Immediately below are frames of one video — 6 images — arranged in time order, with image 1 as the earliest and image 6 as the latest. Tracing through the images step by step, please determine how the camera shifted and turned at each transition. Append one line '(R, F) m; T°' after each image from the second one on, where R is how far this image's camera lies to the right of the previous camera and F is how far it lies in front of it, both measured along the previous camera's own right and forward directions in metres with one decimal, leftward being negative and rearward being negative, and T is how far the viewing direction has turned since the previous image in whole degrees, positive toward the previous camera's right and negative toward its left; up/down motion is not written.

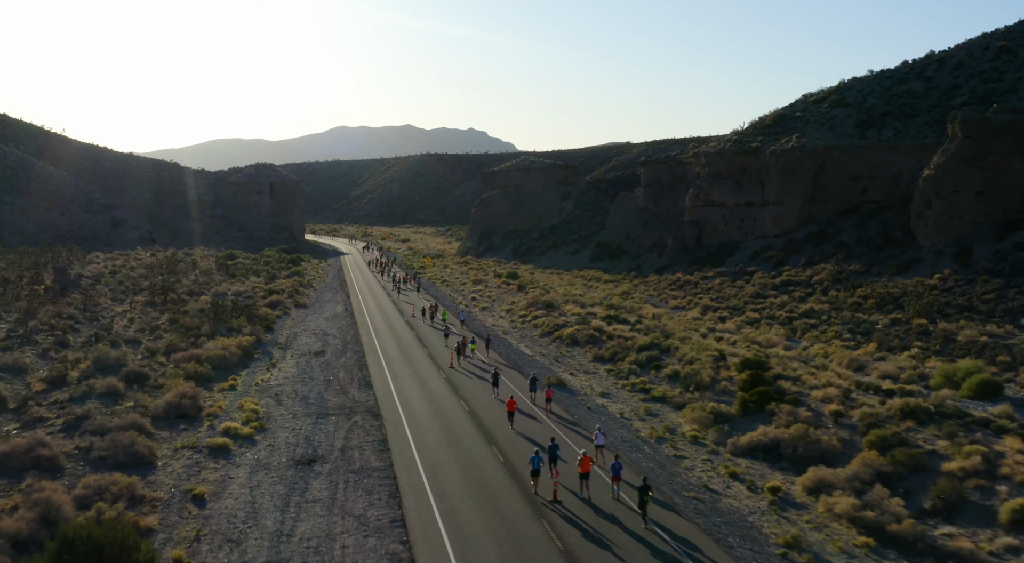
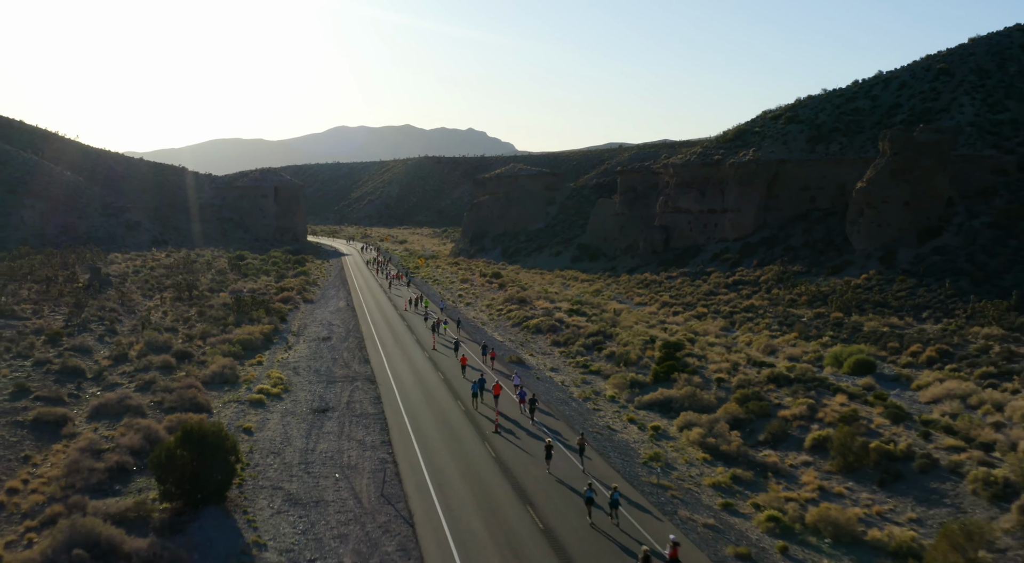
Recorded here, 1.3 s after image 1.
(+1.1, -5.3) m; 0°
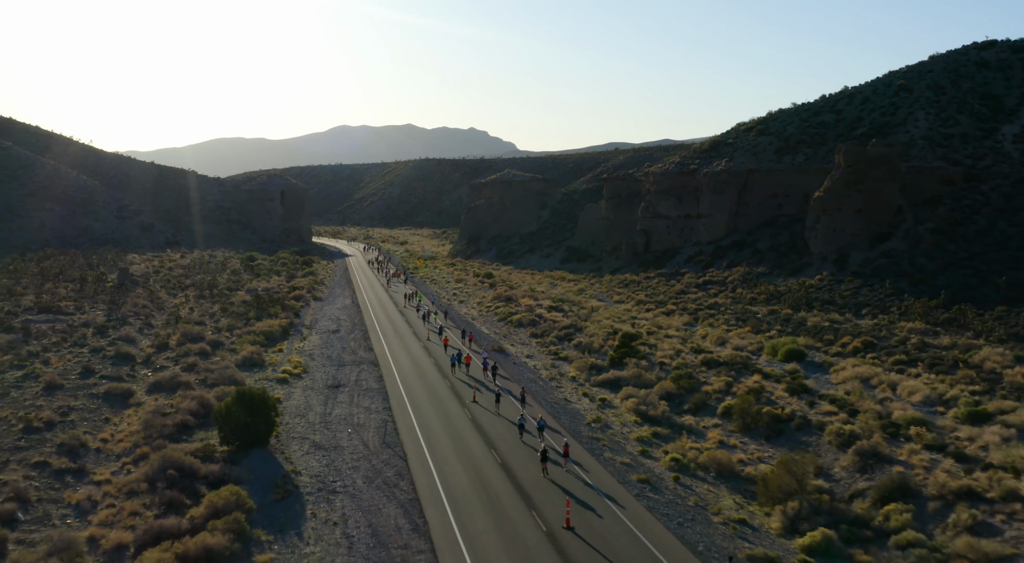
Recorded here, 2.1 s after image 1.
(+0.9, -4.6) m; 0°
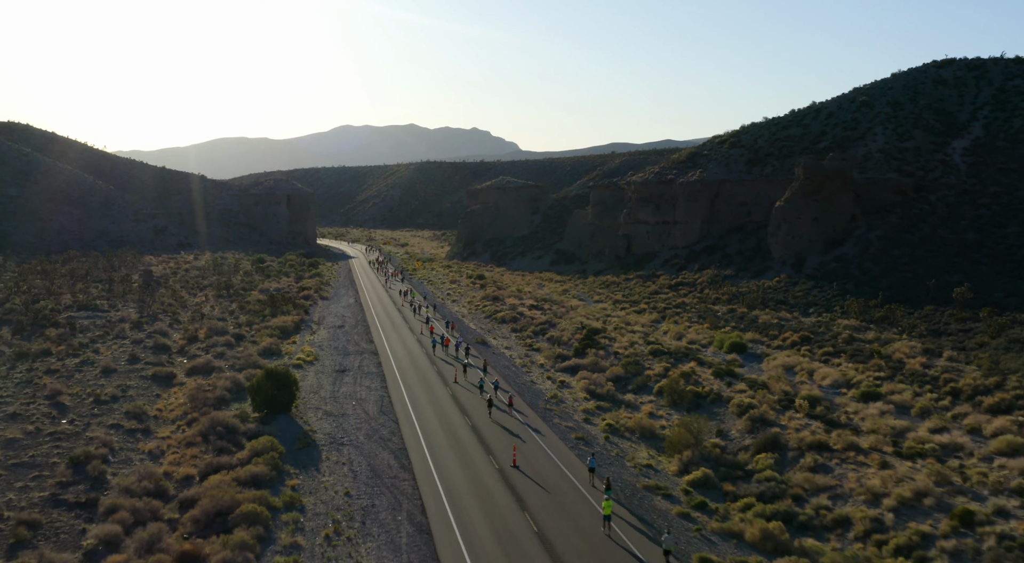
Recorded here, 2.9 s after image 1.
(+1.1, -5.0) m; 0°
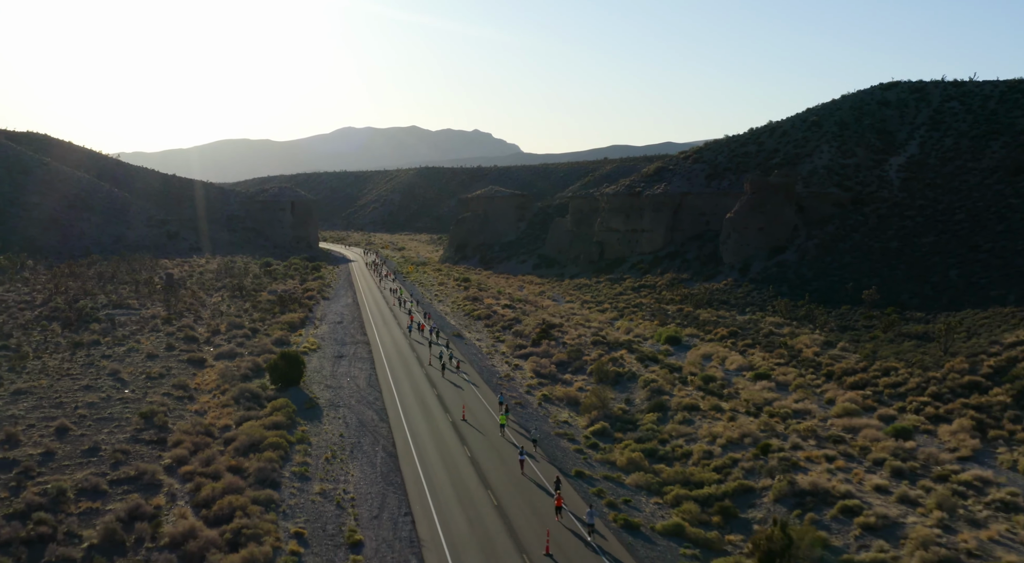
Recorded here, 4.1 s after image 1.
(+1.9, -7.0) m; 0°
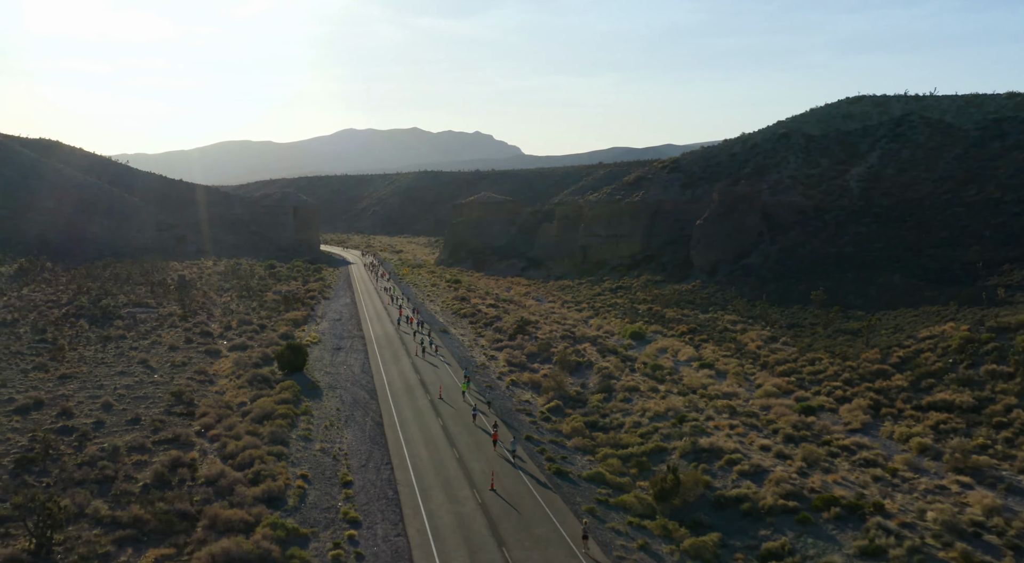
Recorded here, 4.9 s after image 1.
(+1.4, -5.1) m; 0°
